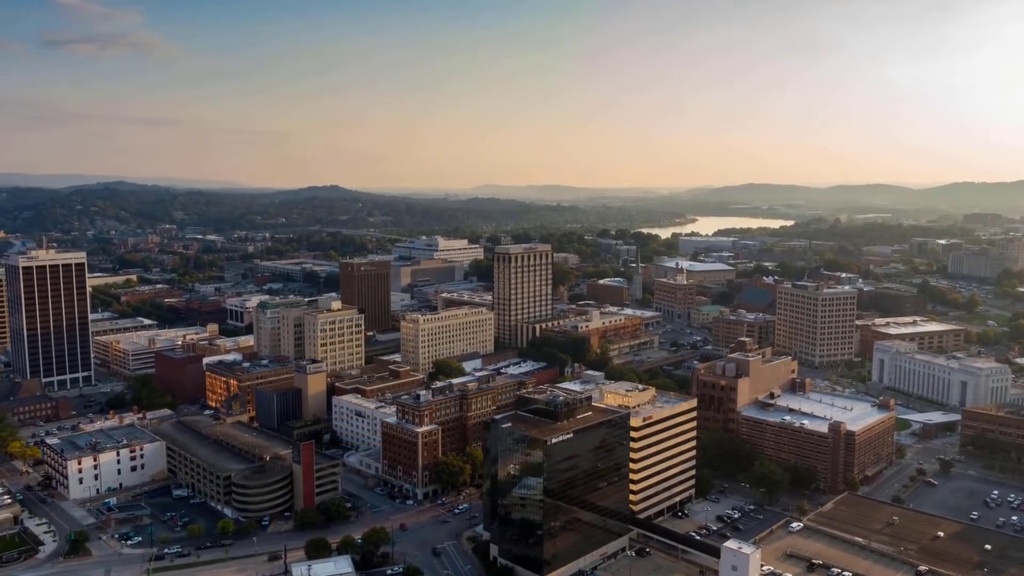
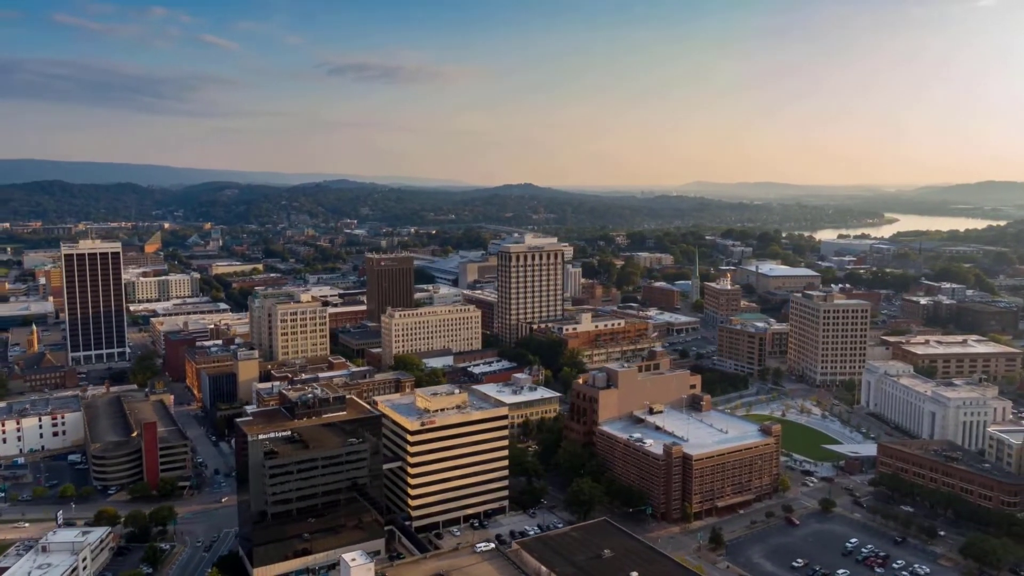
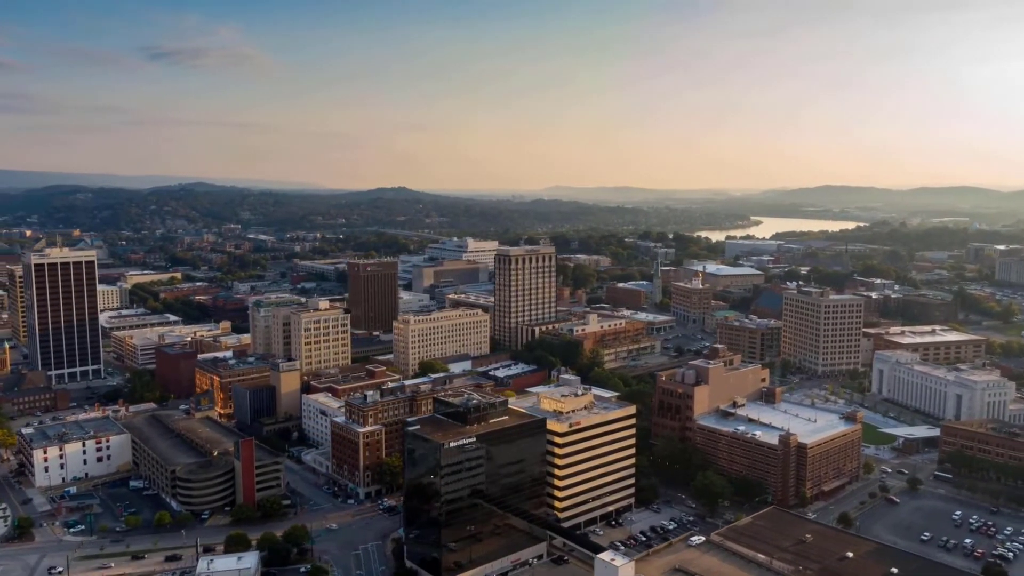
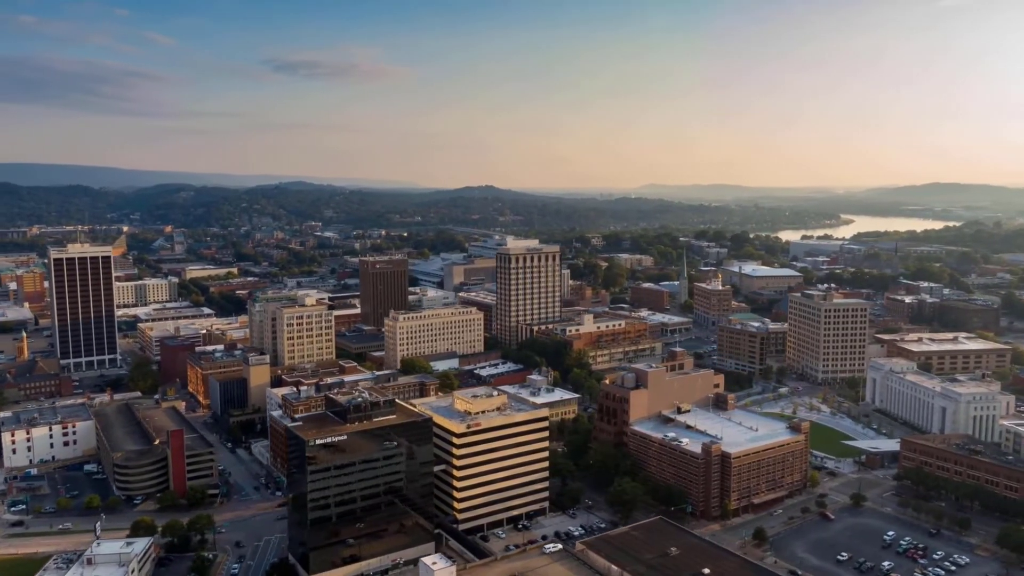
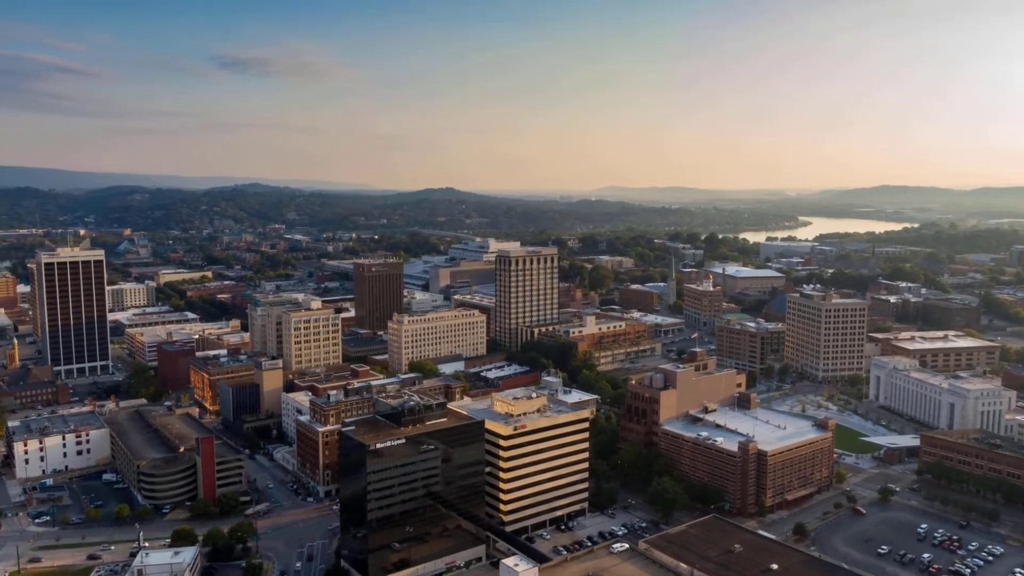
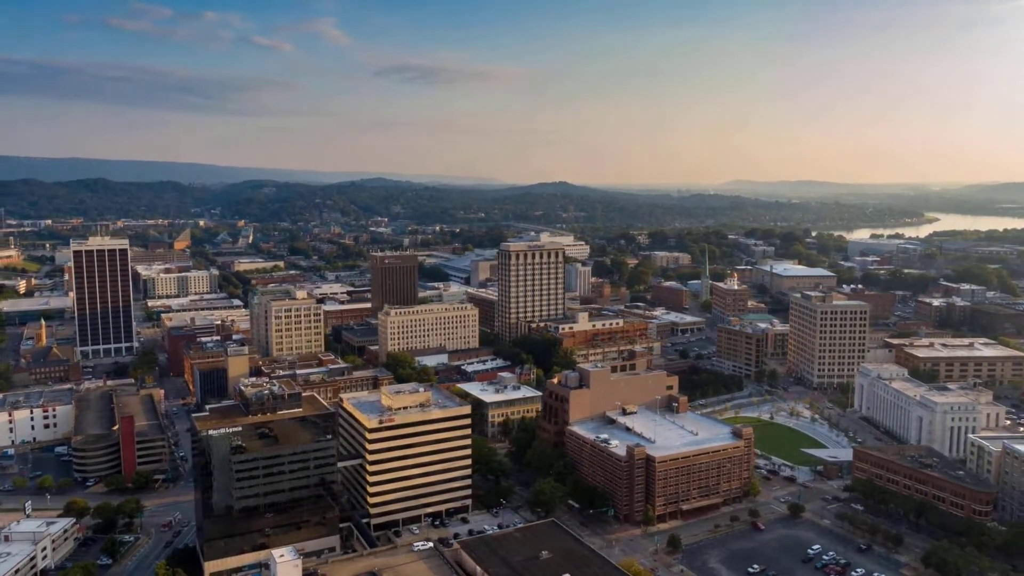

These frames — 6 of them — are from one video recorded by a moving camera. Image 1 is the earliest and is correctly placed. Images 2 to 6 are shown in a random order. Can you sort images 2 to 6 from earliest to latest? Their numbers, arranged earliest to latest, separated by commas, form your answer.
3, 5, 4, 2, 6
